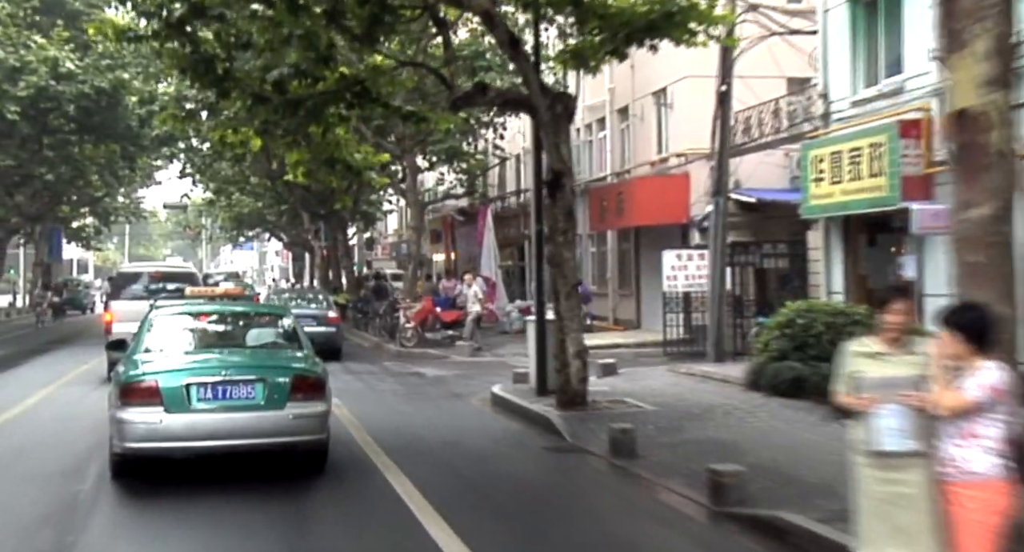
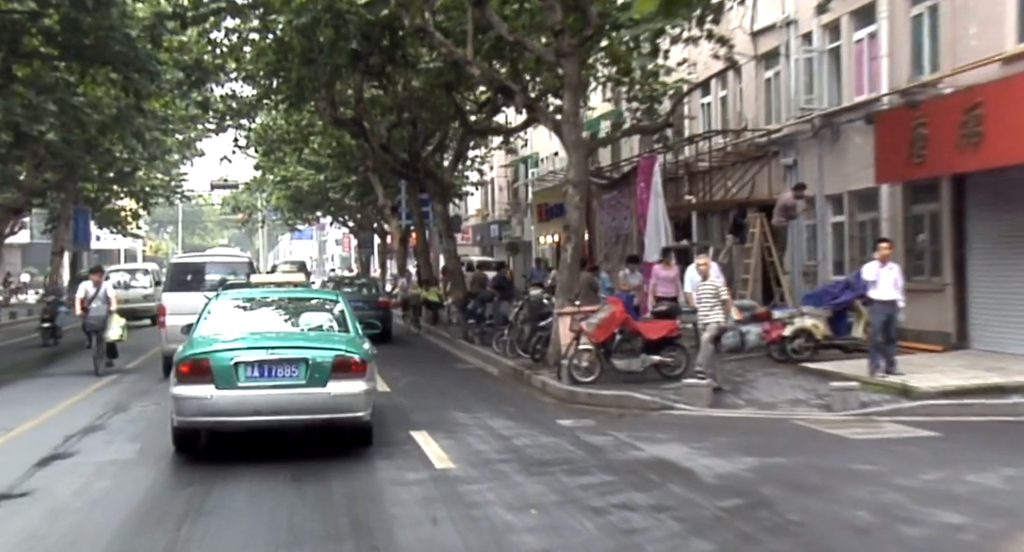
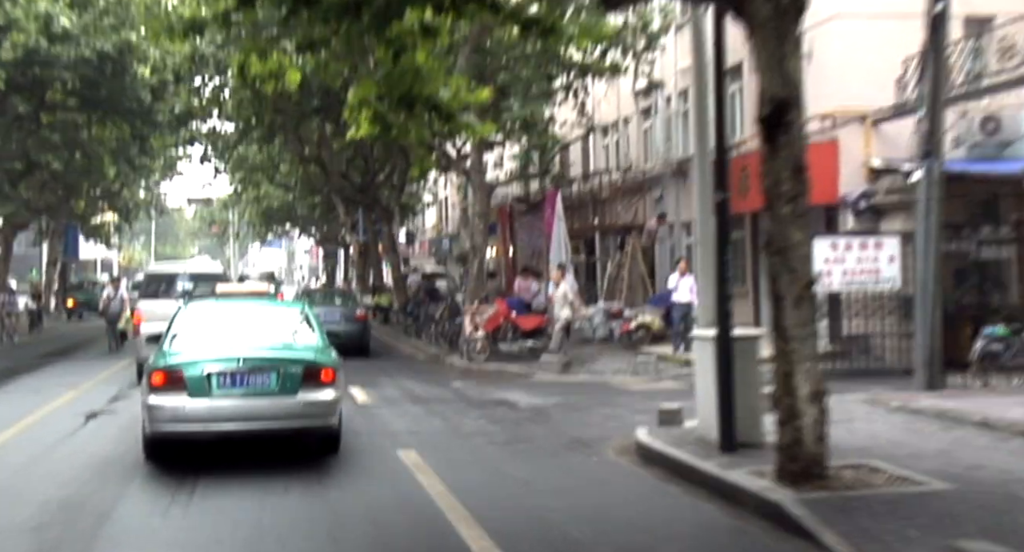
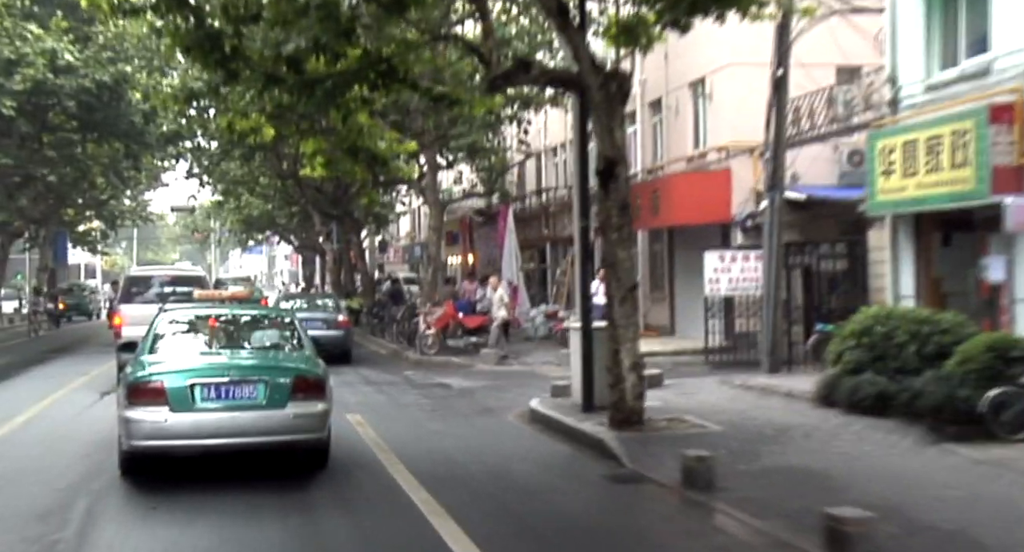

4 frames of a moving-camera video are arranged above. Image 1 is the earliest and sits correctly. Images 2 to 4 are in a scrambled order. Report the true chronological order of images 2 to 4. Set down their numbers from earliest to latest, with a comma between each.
4, 3, 2
